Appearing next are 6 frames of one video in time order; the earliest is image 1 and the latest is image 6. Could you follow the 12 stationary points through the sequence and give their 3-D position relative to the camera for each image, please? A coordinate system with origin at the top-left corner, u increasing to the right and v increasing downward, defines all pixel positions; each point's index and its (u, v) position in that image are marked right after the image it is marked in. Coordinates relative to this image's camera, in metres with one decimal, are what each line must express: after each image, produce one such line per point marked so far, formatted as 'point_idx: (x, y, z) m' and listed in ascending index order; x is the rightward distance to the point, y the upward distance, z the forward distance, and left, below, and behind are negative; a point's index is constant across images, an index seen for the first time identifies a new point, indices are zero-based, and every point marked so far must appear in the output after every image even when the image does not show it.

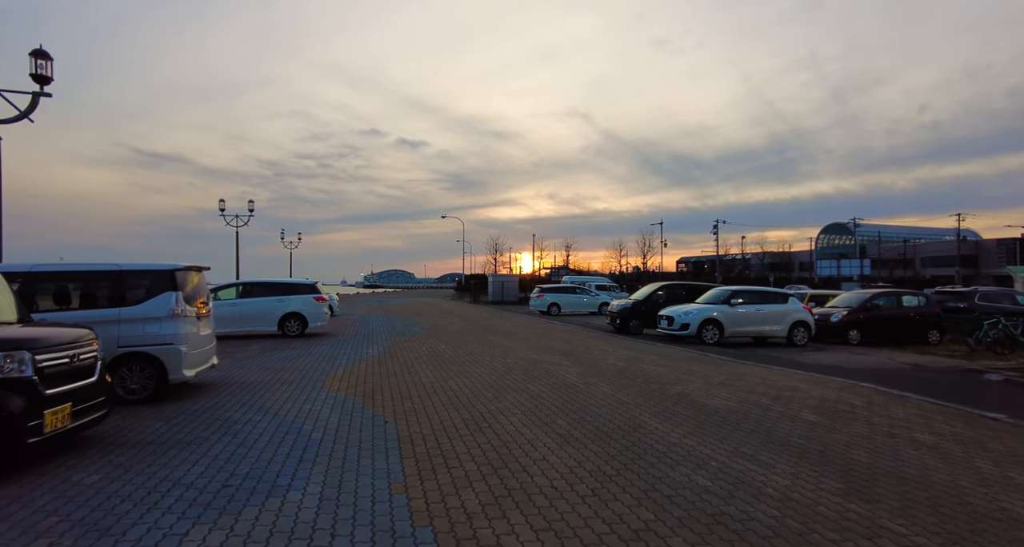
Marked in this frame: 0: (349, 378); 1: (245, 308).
0: (-2.9, -1.9, +8.7) m
1: (-8.5, -1.1, +15.4) m
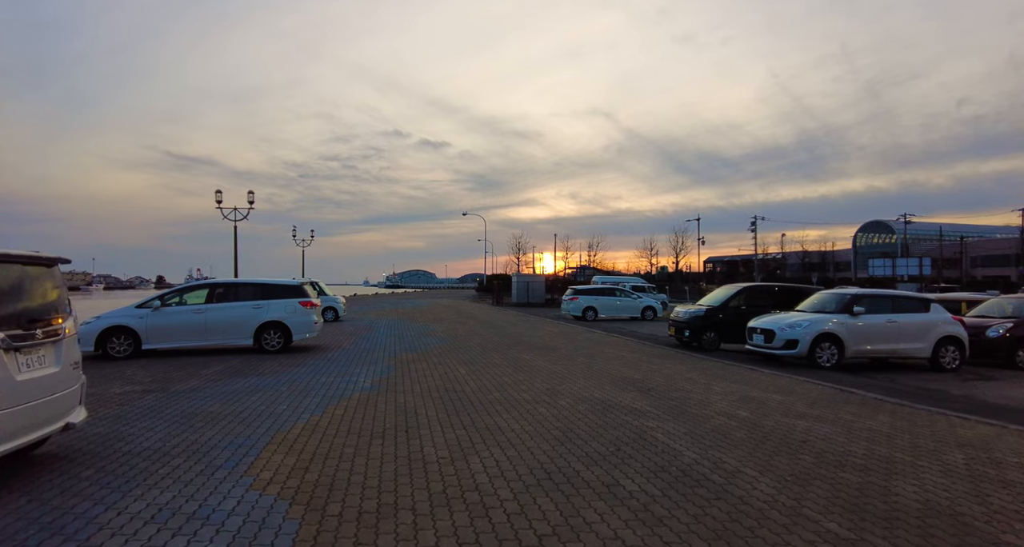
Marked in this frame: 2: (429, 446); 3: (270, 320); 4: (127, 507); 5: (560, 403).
0: (-2.2, -1.8, +5.2) m
1: (-7.5, -1.1, +12.2) m
2: (-0.9, -1.8, +5.2) m
3: (-6.3, -1.2, +12.6) m
4: (-3.0, -1.8, +3.7) m
5: (+0.7, -1.9, +7.1) m
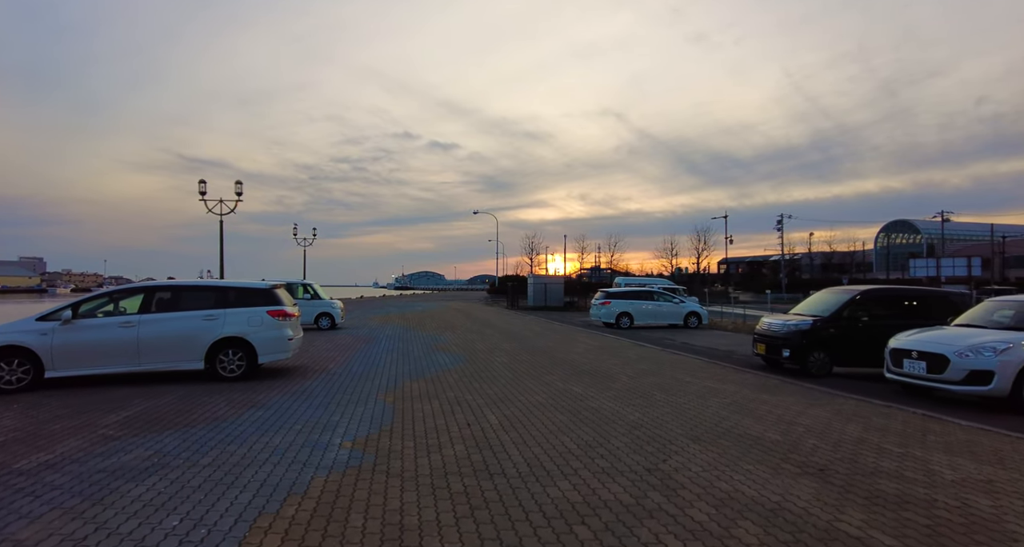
0: (-1.6, -1.8, +1.9) m
1: (-6.7, -1.0, +8.9) m
2: (-0.2, -1.8, +1.8) m
3: (-5.5, -1.2, +9.4) m
4: (-2.3, -1.7, +0.4) m
5: (+1.4, -1.9, +3.7) m
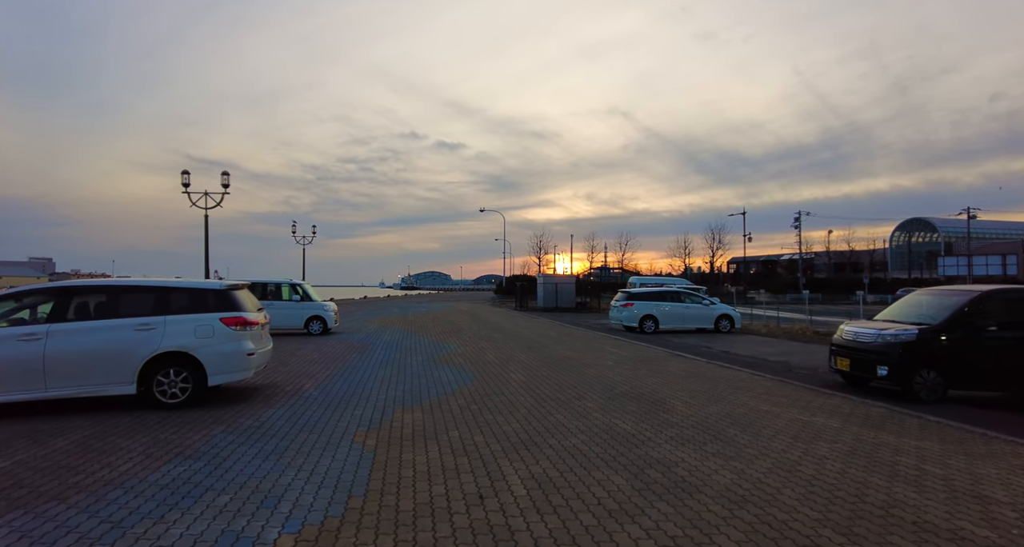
0: (-1.3, -1.8, -0.2) m
1: (-6.3, -1.0, +6.8) m
2: (0.0, -1.7, -0.4) m
3: (-5.2, -1.2, +7.3) m
4: (-2.1, -1.7, -1.8) m
5: (+1.7, -1.8, +1.5) m
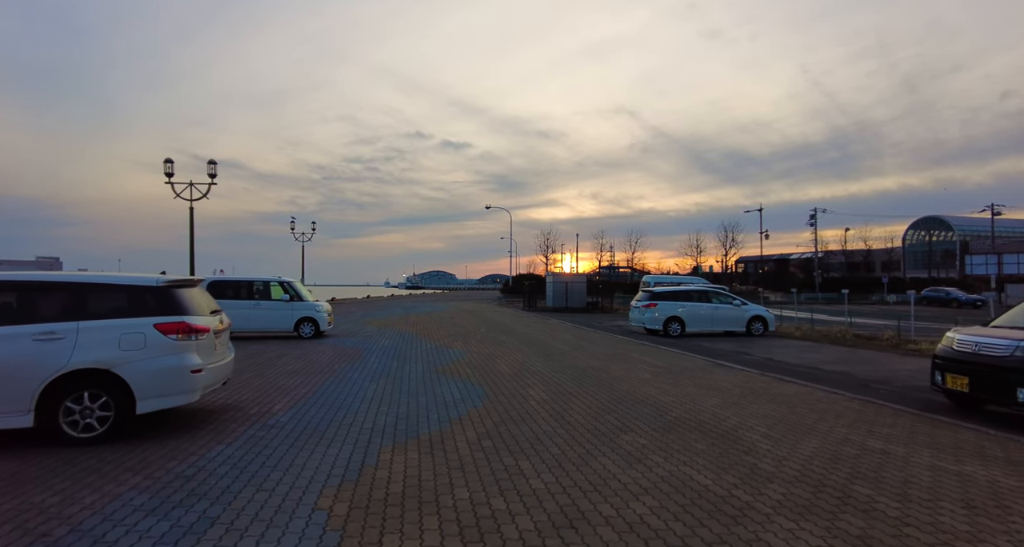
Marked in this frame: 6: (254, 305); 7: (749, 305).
0: (-1.1, -1.7, -2.1) m
1: (-6.0, -0.9, +5.0) m
2: (+0.3, -1.6, -2.2) m
3: (-4.9, -1.1, +5.5) m
4: (-1.9, -1.6, -3.6) m
5: (+1.9, -1.7, -0.4) m
6: (-8.6, -1.1, +16.3) m
7: (+9.6, -1.3, +20.0) m
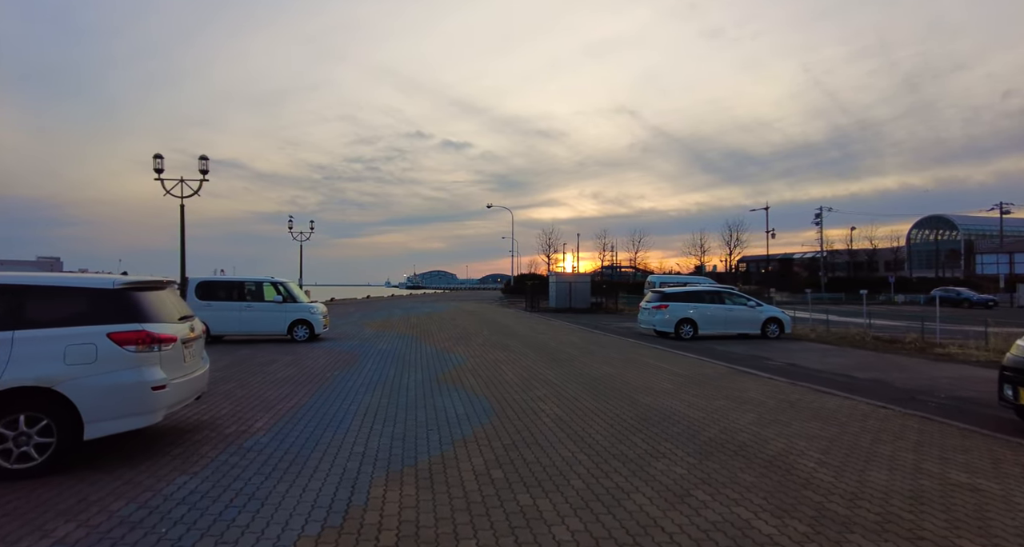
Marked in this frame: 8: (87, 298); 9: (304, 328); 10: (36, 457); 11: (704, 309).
0: (-1.0, -1.7, -3.0) m
1: (-5.9, -0.9, +4.2) m
2: (+0.4, -1.7, -3.1) m
3: (-4.7, -1.1, +4.6) m
4: (-1.7, -1.6, -4.5) m
5: (+2.1, -1.7, -1.2) m
6: (-8.5, -1.1, +15.4) m
7: (+9.8, -1.3, +19.1) m
8: (-4.4, -0.2, +5.1) m
9: (-6.7, -1.8, +15.7) m
10: (-4.5, -1.8, +4.7) m
11: (+7.4, -1.4, +18.9) m
